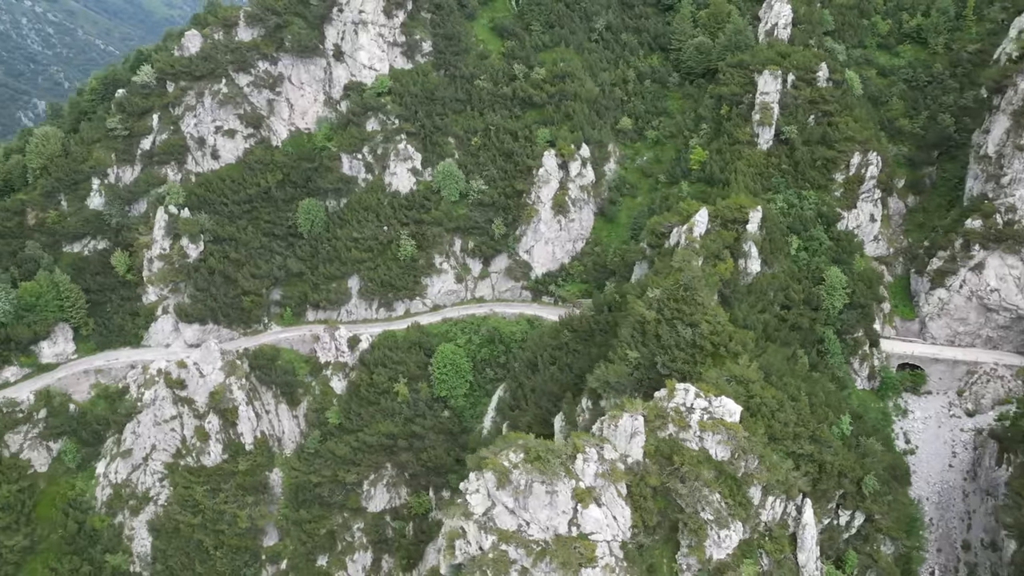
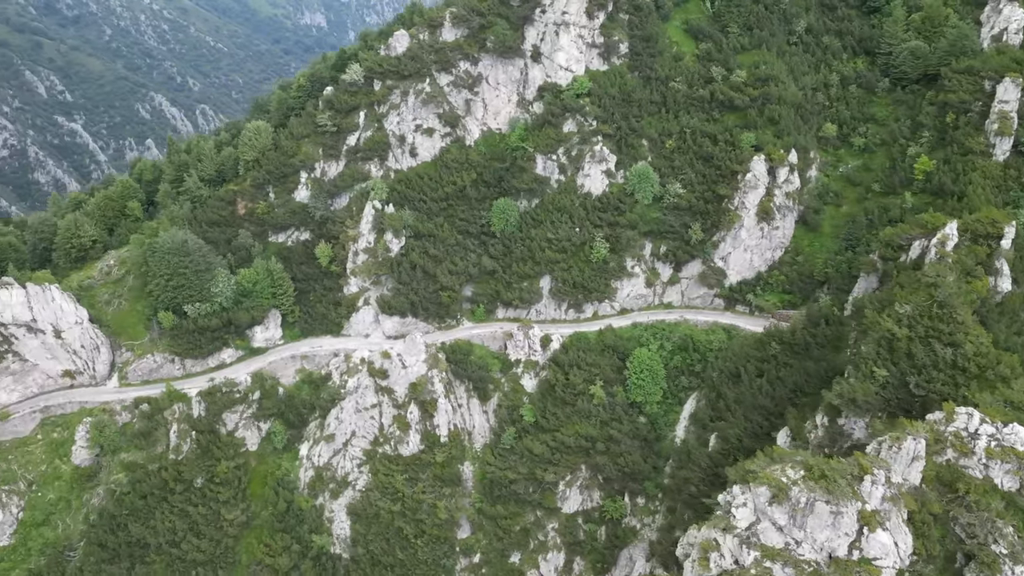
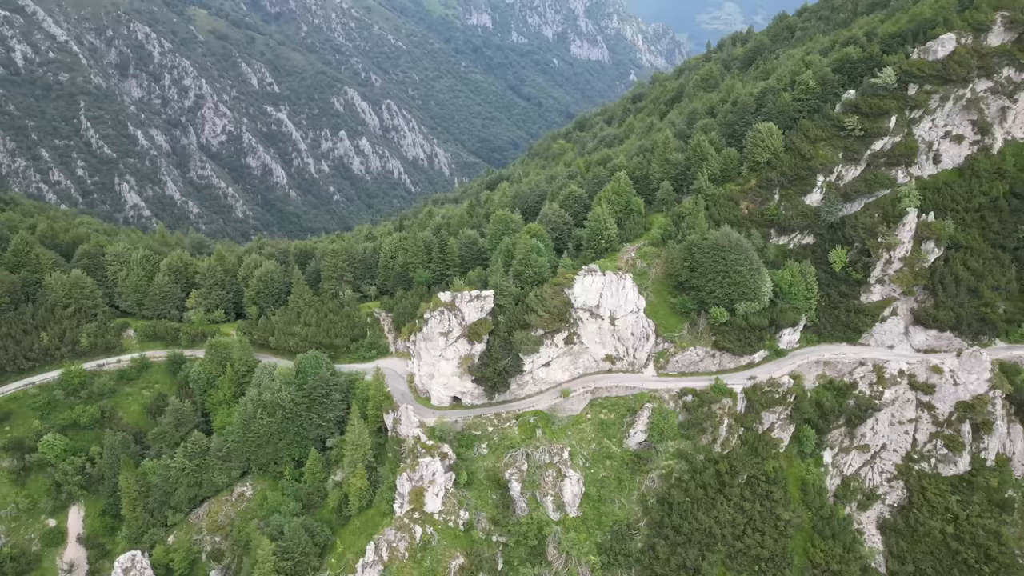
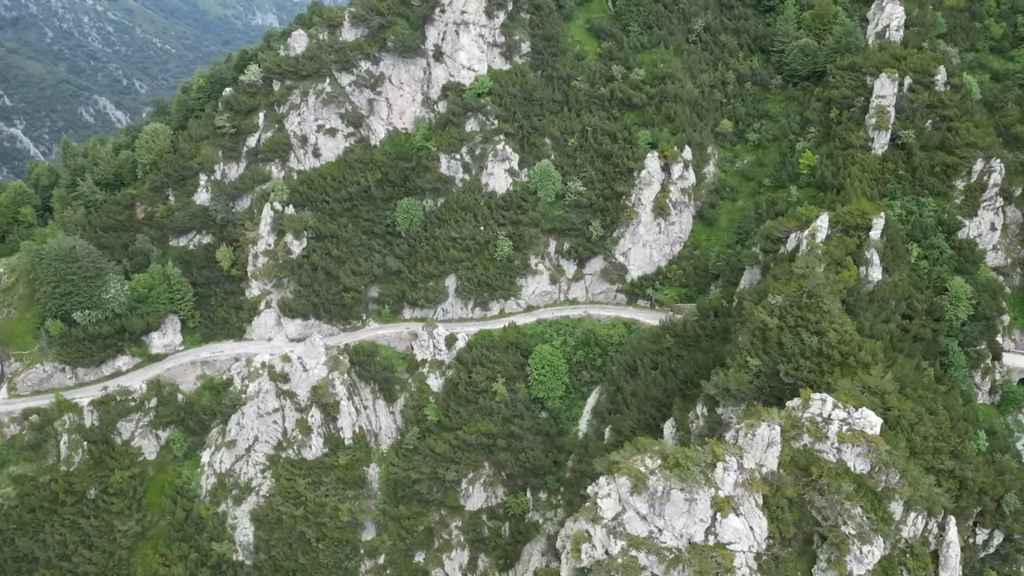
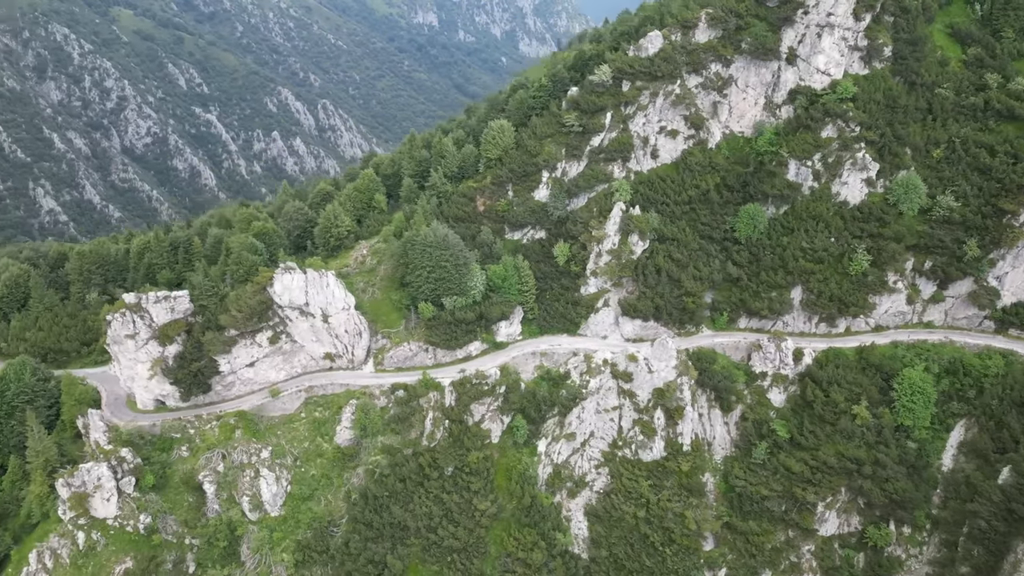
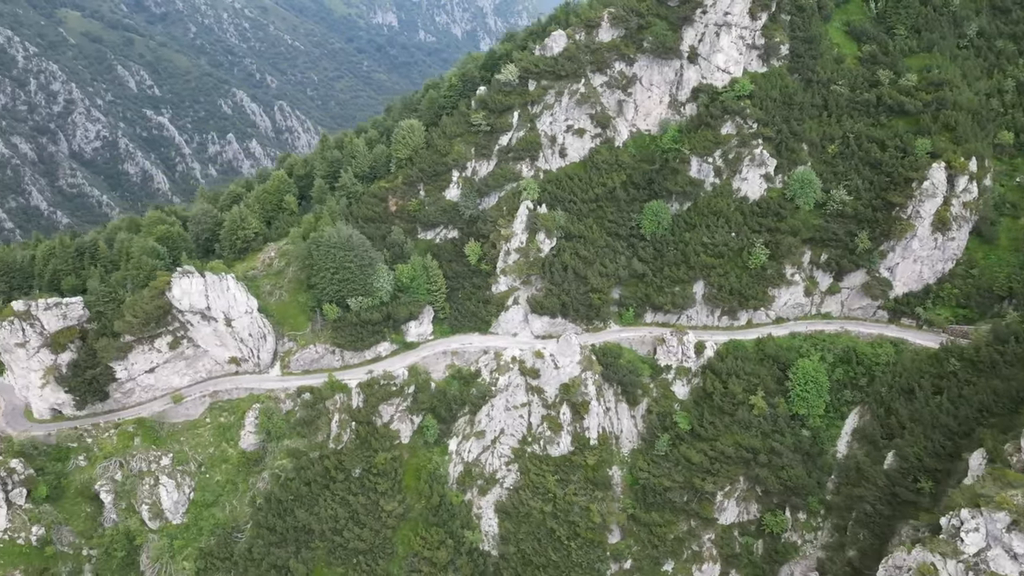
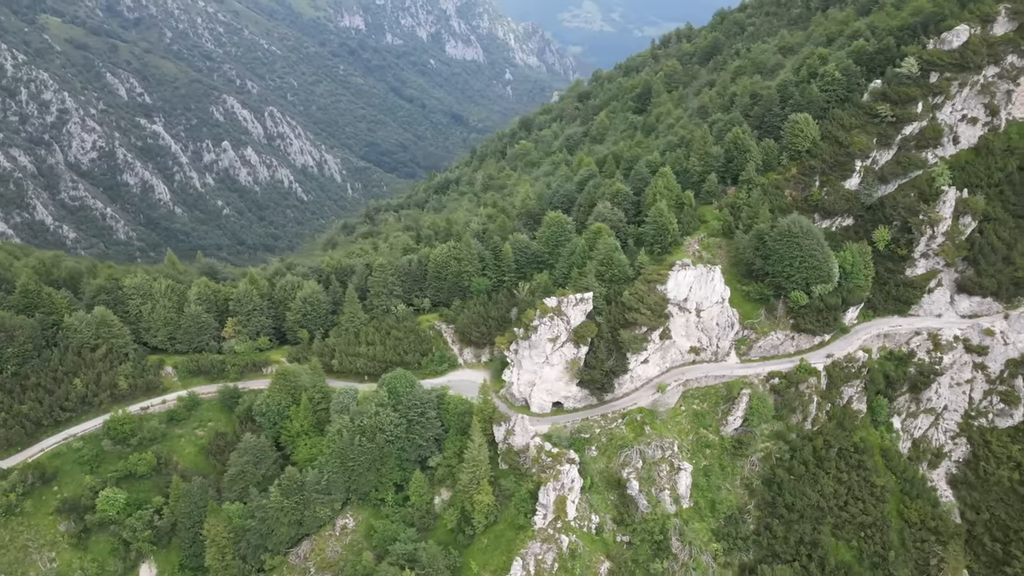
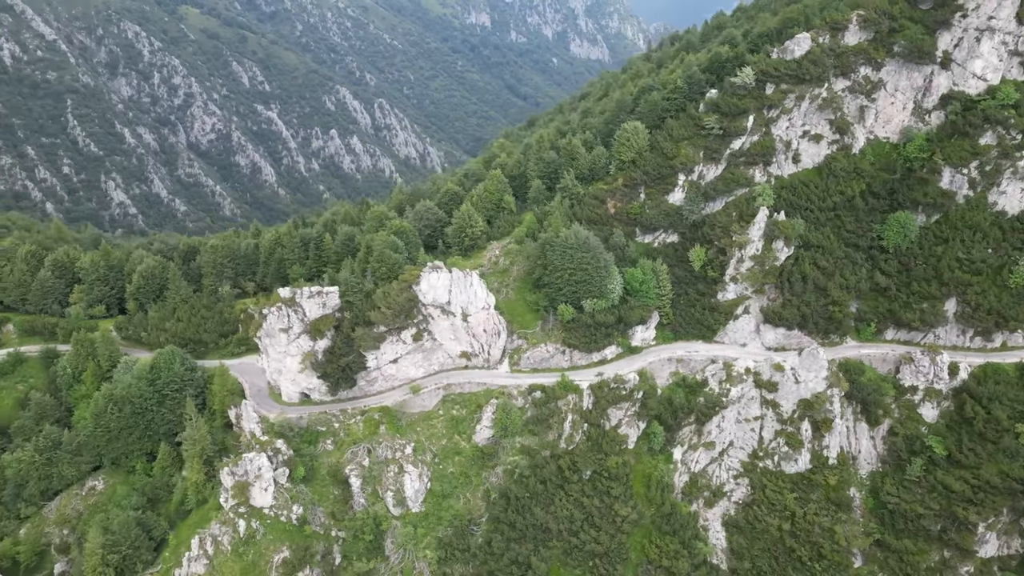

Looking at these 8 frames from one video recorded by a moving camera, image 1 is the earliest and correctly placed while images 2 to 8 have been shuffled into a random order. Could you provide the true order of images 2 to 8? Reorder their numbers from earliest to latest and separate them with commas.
4, 2, 6, 5, 8, 3, 7
